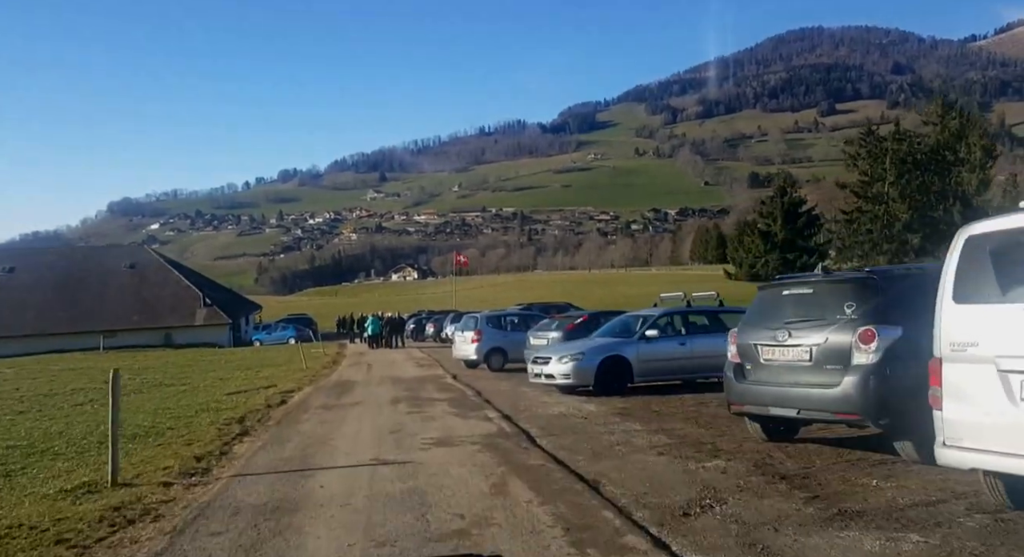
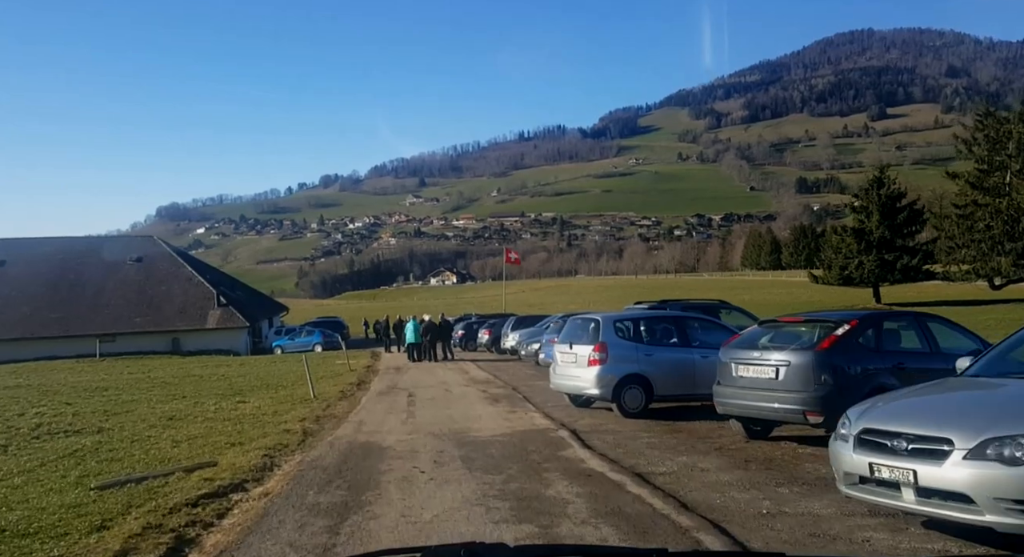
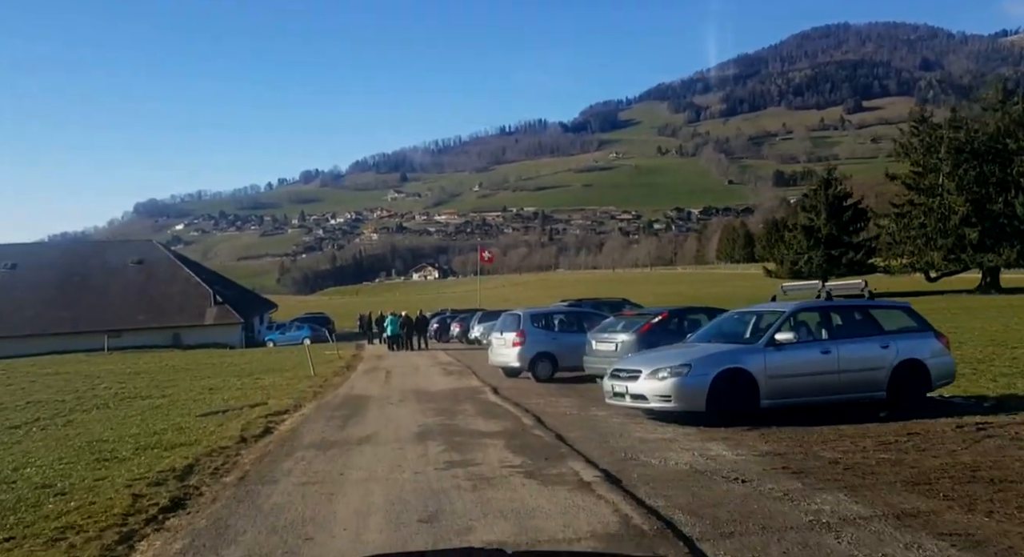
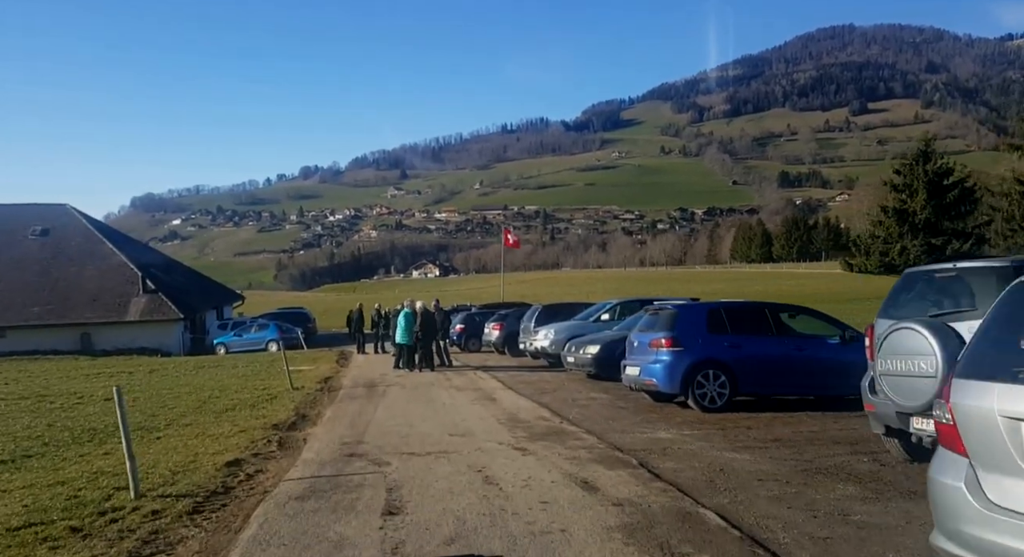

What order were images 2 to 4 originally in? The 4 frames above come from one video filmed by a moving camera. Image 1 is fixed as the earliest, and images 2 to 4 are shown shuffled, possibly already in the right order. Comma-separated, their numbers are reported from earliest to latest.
3, 2, 4
